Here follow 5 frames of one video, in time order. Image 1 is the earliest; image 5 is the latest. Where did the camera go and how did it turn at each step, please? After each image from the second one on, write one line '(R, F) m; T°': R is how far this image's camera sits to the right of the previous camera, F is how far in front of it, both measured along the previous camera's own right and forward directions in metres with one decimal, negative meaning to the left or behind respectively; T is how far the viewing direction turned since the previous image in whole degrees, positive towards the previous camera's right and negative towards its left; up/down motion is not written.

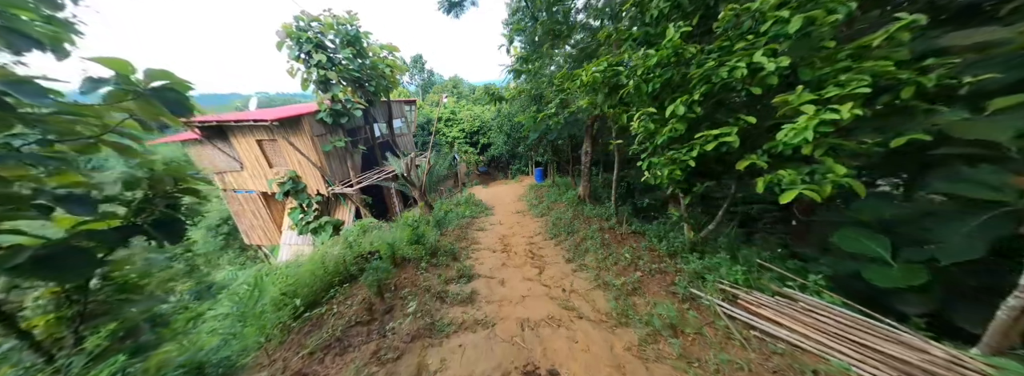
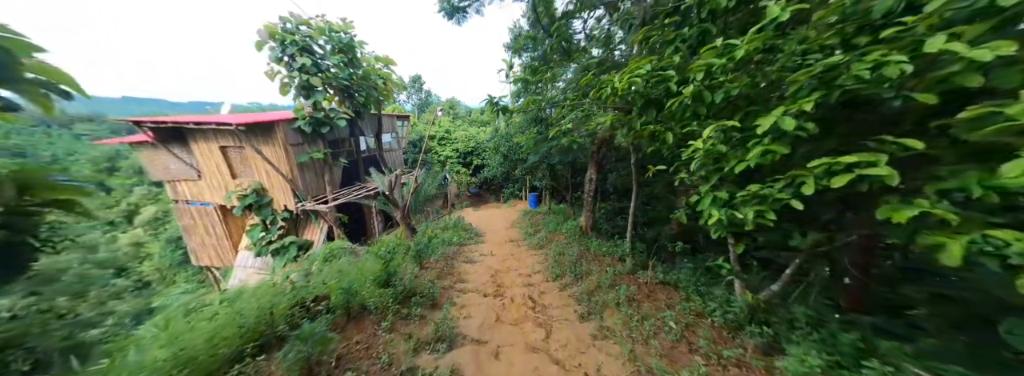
(-0.1, +0.7) m; +2°
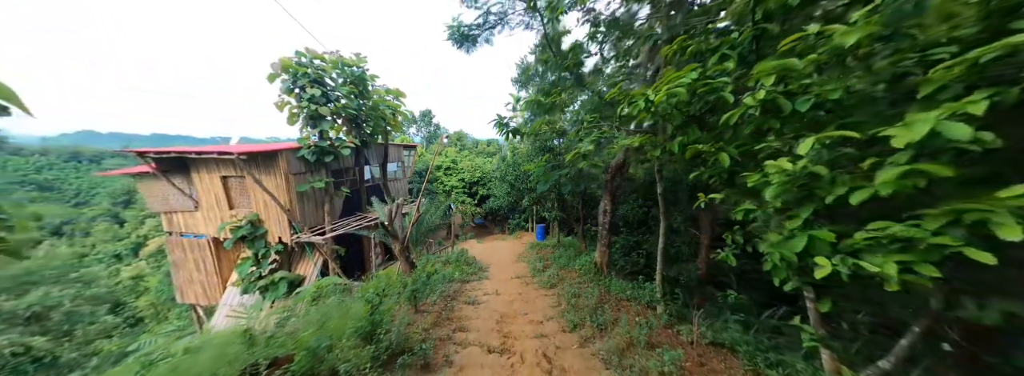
(-0.1, +0.4) m; -1°
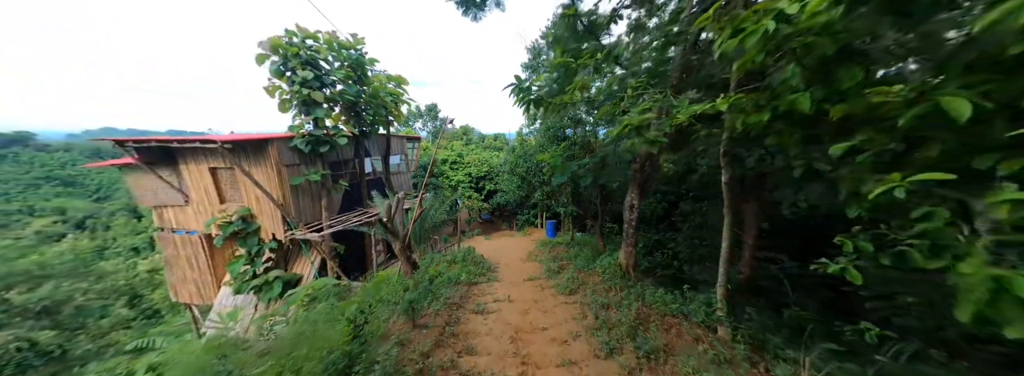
(-0.1, +0.7) m; -1°
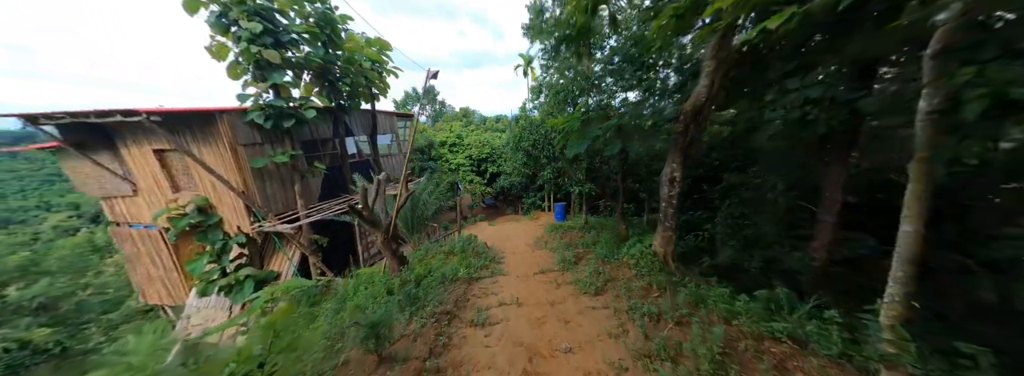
(0.0, +1.1) m; -1°
